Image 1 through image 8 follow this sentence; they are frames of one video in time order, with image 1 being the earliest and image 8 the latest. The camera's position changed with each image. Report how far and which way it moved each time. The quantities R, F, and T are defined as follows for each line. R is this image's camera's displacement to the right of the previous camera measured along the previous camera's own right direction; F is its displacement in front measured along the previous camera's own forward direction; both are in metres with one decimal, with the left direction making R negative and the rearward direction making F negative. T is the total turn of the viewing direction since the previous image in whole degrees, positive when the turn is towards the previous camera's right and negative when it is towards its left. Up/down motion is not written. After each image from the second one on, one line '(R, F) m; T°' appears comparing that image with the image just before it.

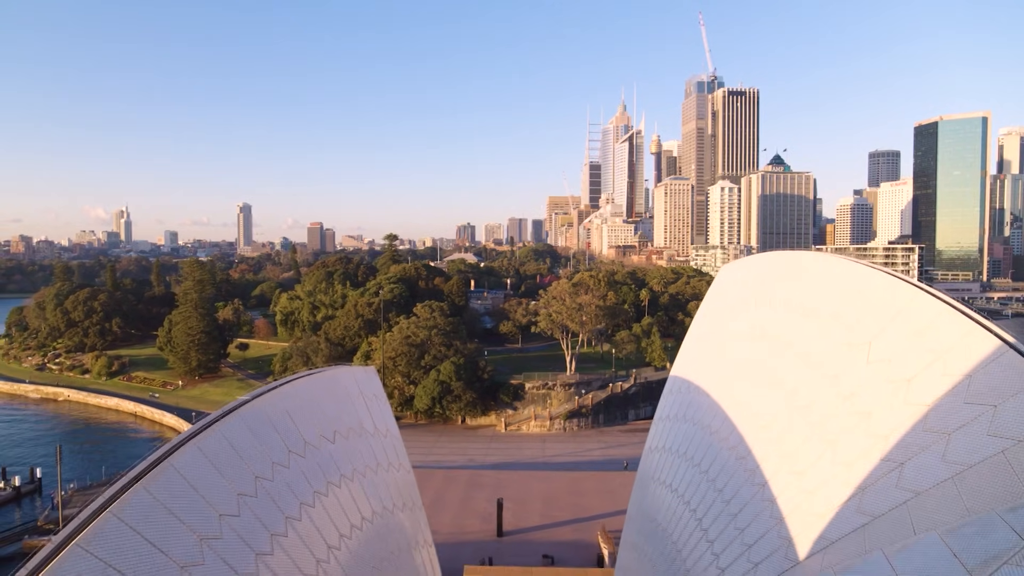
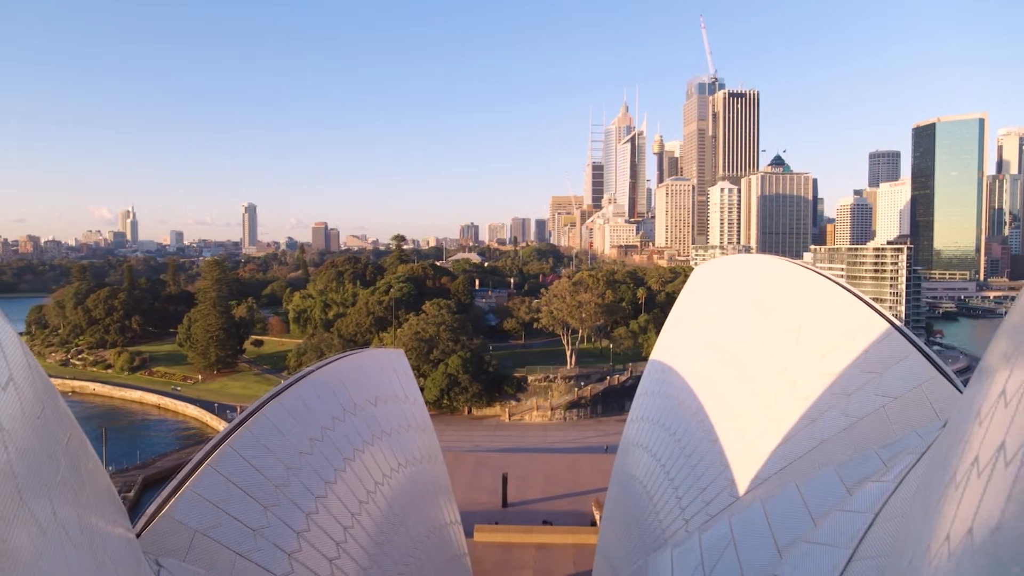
(0.0, -1.9) m; 0°
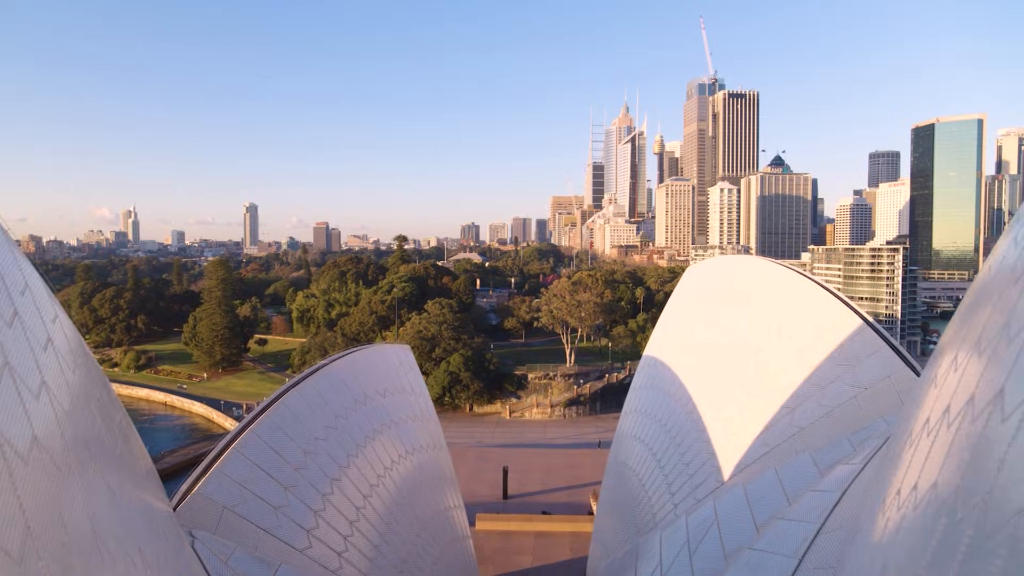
(0.0, -0.6) m; 0°
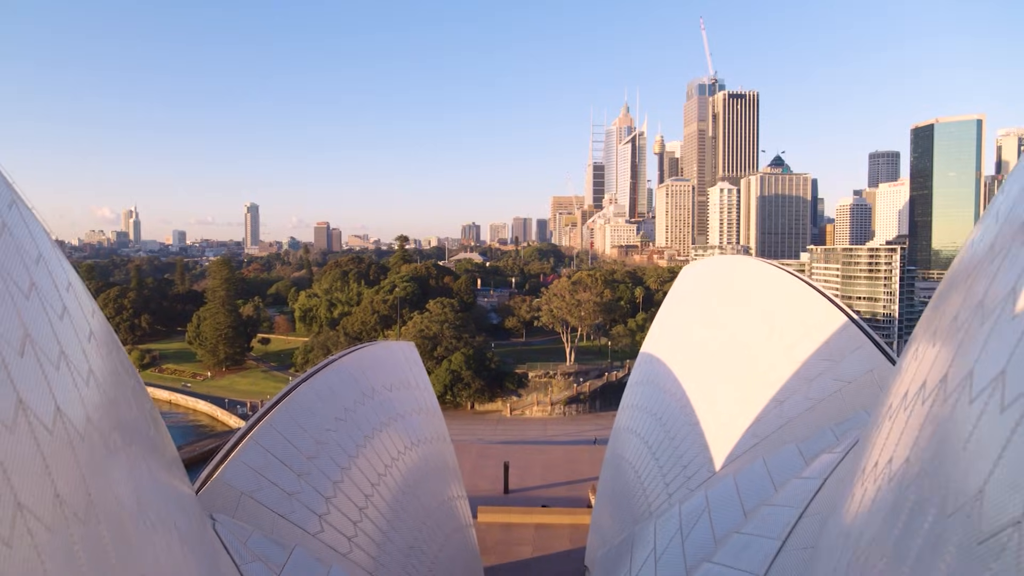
(0.0, -0.4) m; 0°
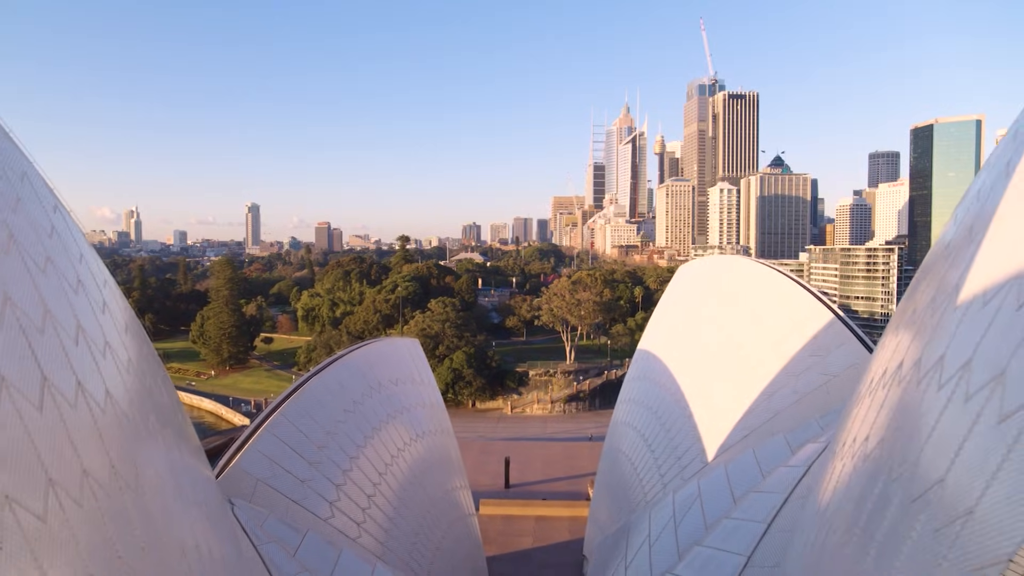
(0.0, -0.4) m; 0°
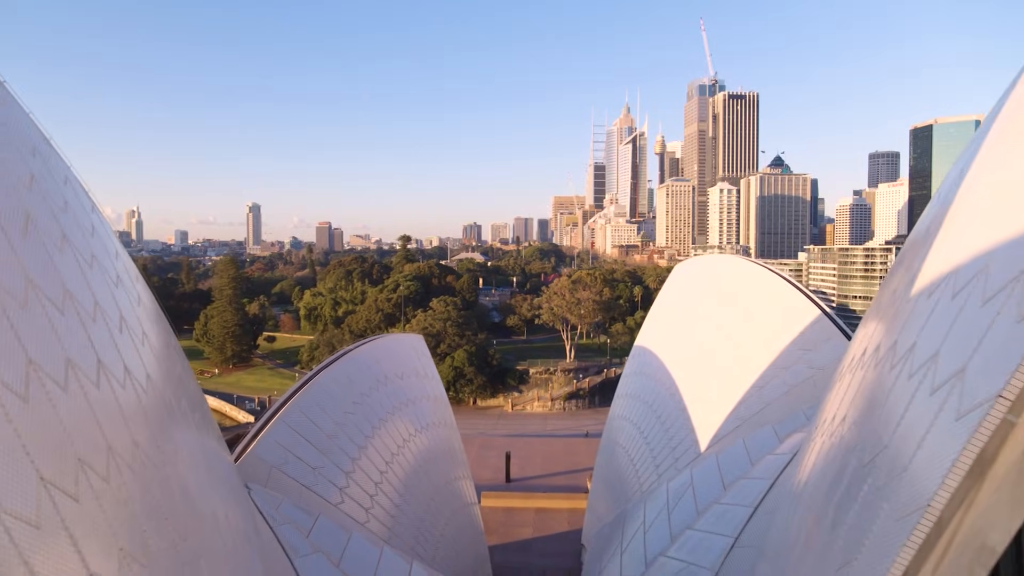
(0.0, -0.4) m; 0°
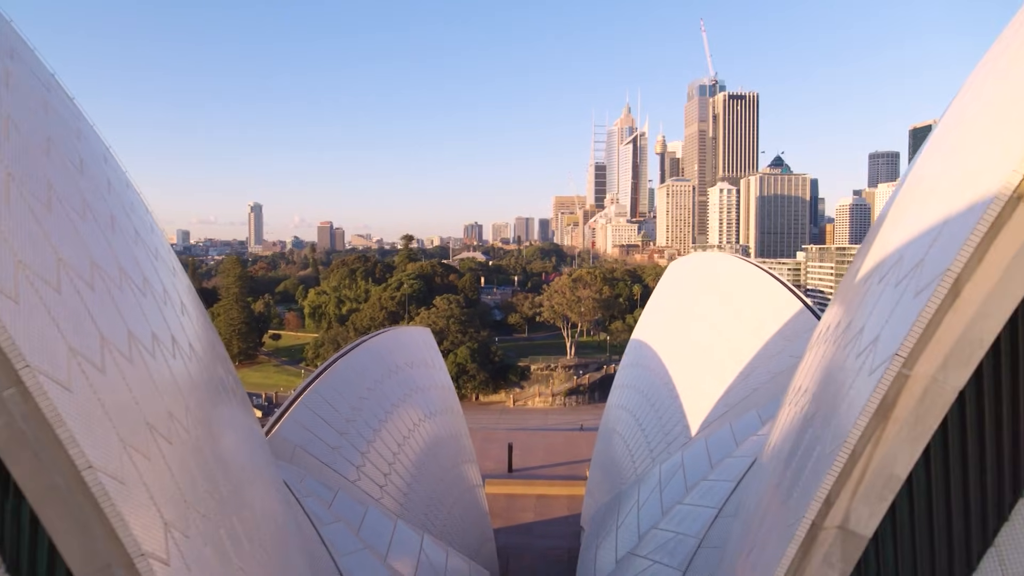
(0.0, -0.7) m; 0°
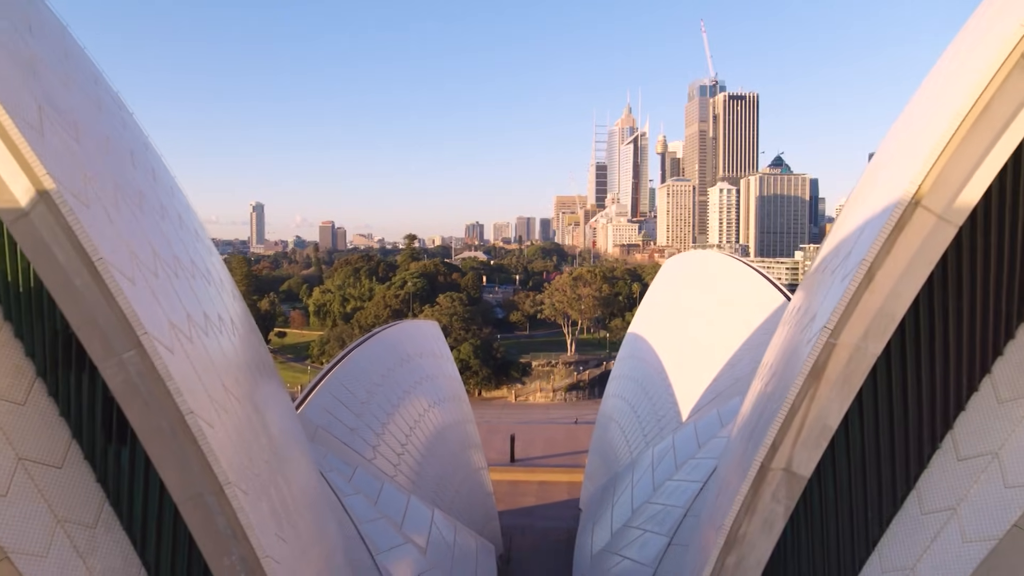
(0.0, -0.8) m; 0°
